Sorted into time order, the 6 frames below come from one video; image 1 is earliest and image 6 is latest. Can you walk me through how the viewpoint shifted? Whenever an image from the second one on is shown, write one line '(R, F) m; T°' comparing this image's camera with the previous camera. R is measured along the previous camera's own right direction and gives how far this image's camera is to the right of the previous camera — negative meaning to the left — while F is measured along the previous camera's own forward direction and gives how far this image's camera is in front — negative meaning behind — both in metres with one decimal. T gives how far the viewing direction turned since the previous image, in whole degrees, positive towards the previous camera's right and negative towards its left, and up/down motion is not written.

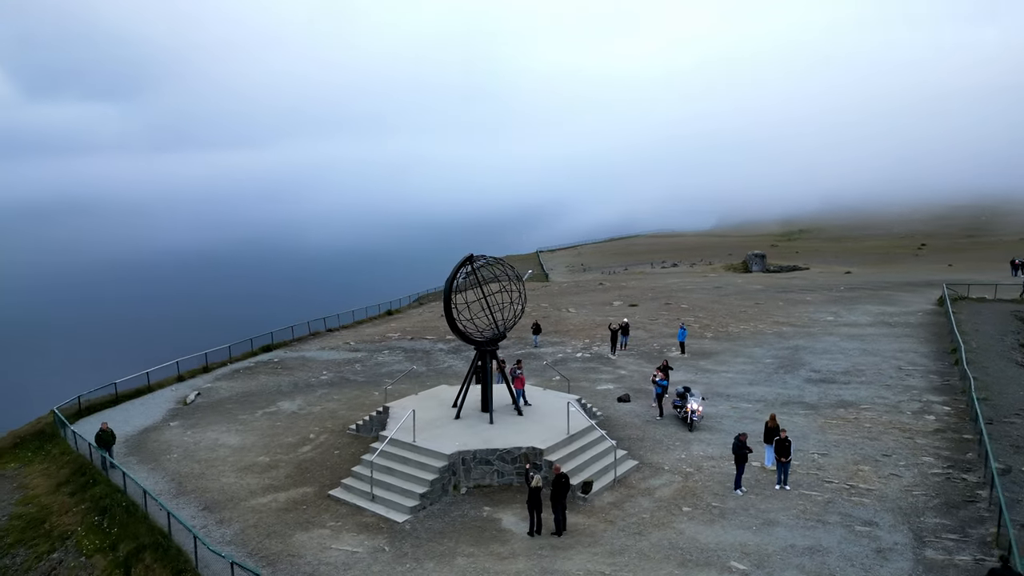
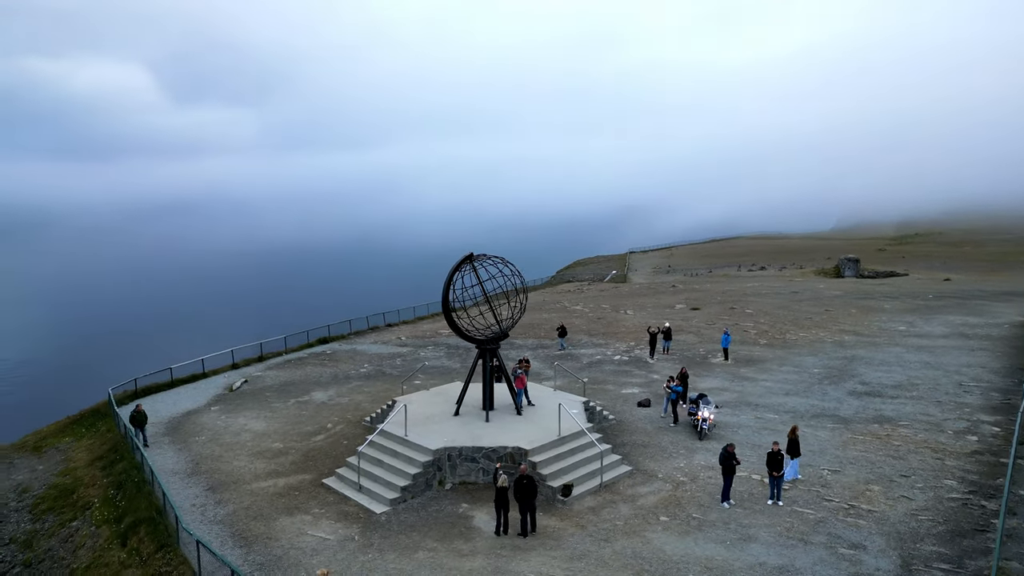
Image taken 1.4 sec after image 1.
(+2.5, +0.1) m; -8°
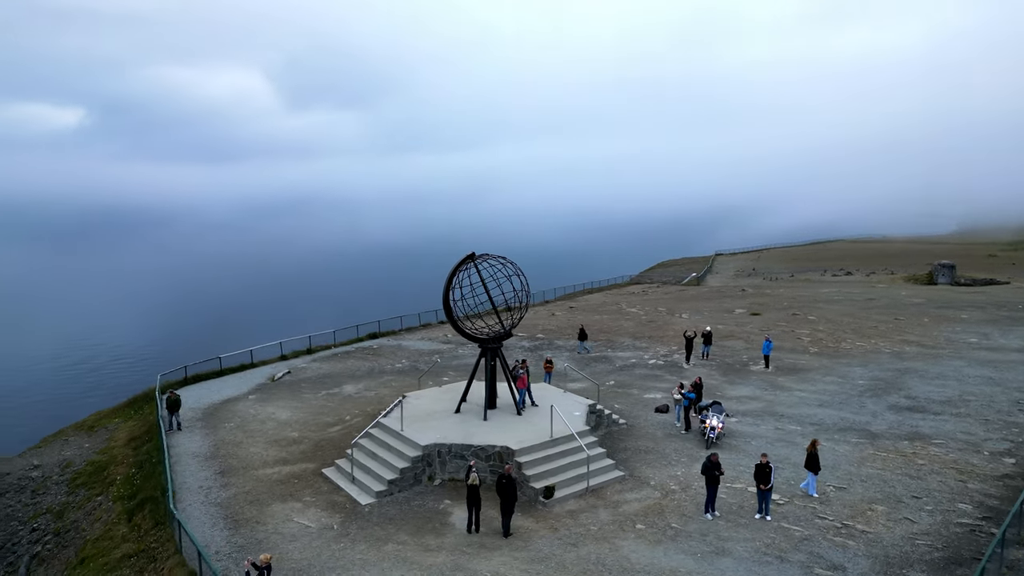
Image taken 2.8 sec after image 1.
(+2.3, +0.1) m; -7°
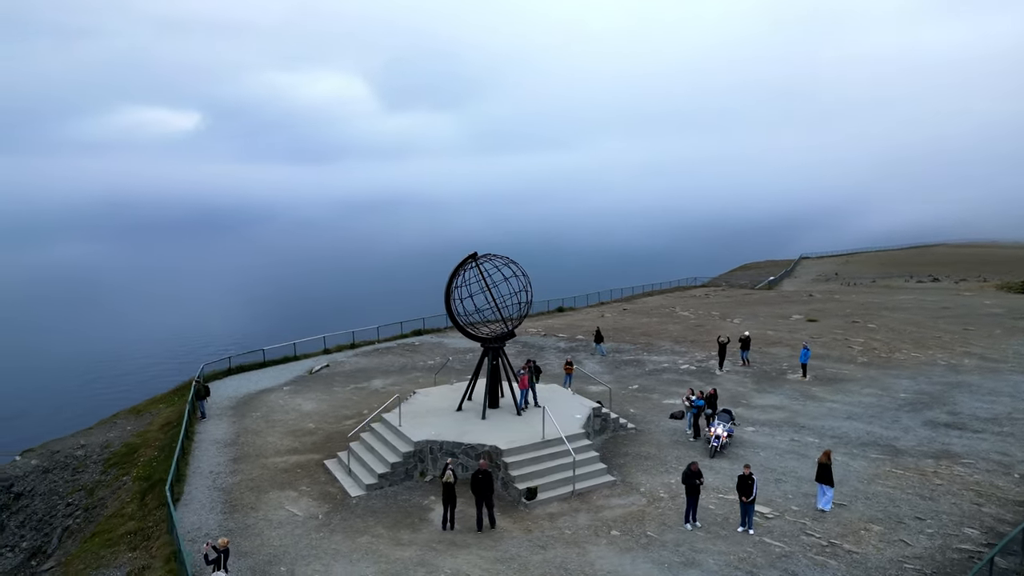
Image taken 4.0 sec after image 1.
(+2.1, +0.1) m; -7°
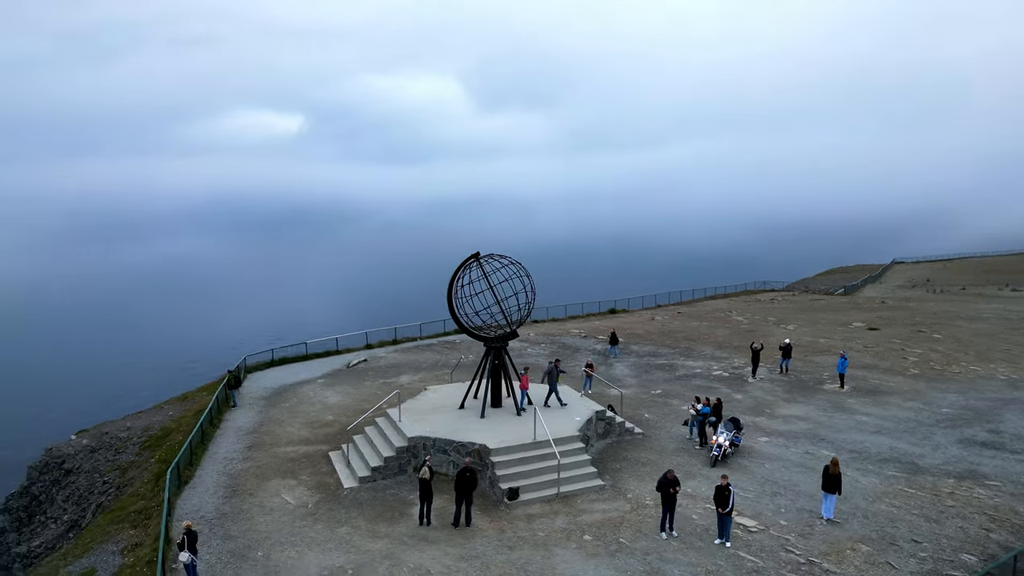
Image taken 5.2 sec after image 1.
(+2.1, +0.1) m; -7°
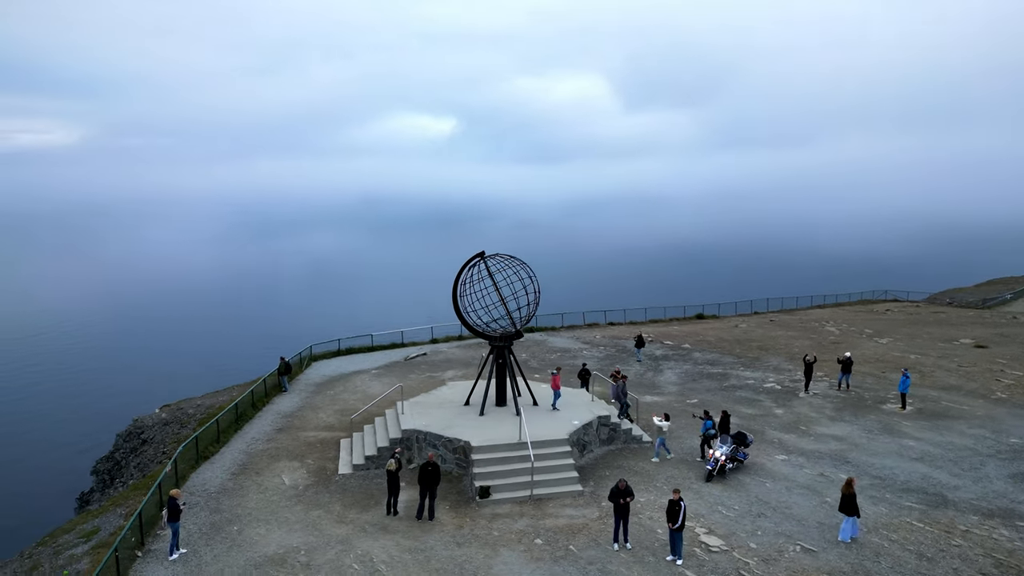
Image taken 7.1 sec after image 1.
(+3.4, +0.2) m; -11°
